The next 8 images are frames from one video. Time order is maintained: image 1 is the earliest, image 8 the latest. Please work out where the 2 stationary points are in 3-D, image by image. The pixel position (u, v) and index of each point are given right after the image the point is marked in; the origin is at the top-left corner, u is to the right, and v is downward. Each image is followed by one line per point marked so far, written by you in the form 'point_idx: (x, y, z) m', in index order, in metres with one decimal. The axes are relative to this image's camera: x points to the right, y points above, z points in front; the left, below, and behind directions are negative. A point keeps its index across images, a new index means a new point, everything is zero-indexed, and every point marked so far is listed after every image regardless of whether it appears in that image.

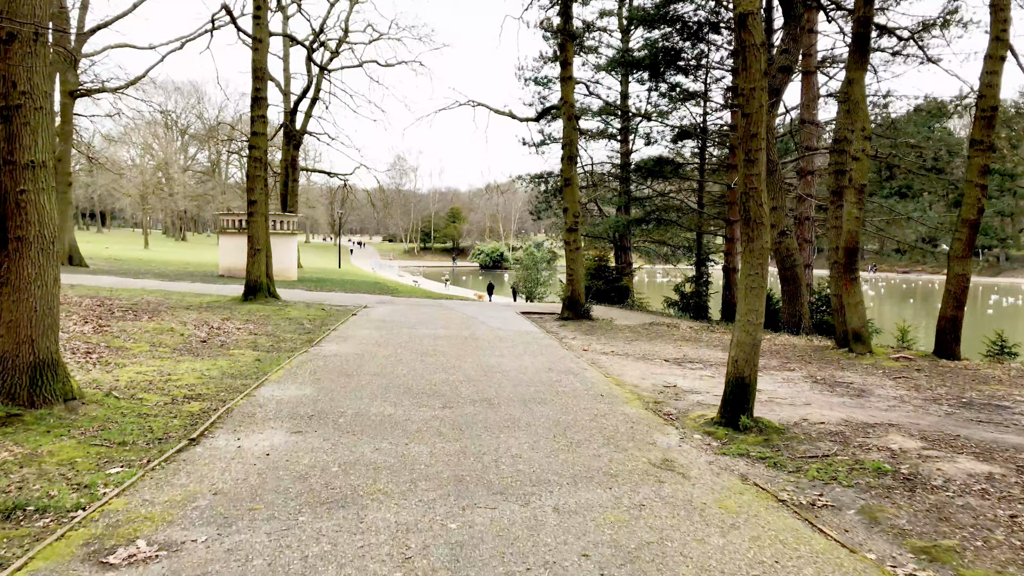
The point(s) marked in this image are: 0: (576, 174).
0: (+1.2, +2.0, +14.0) m
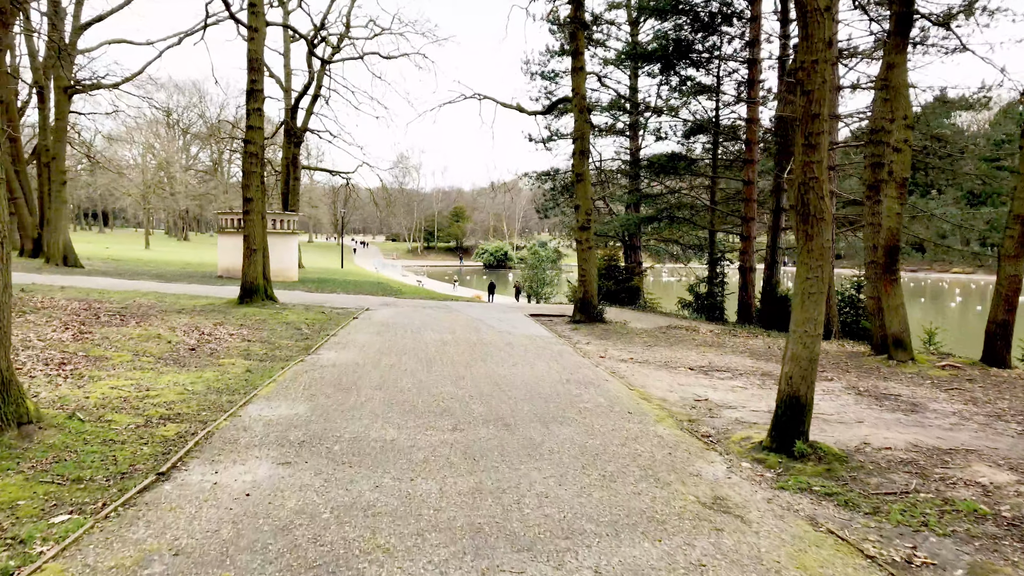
0: (+1.3, +2.0, +13.3) m
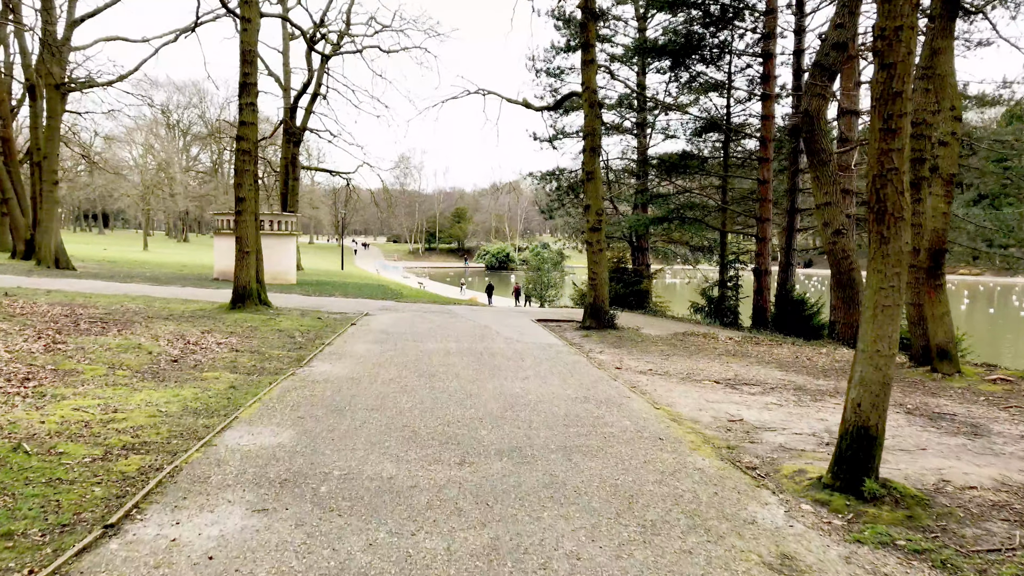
0: (+1.4, +2.0, +12.6) m
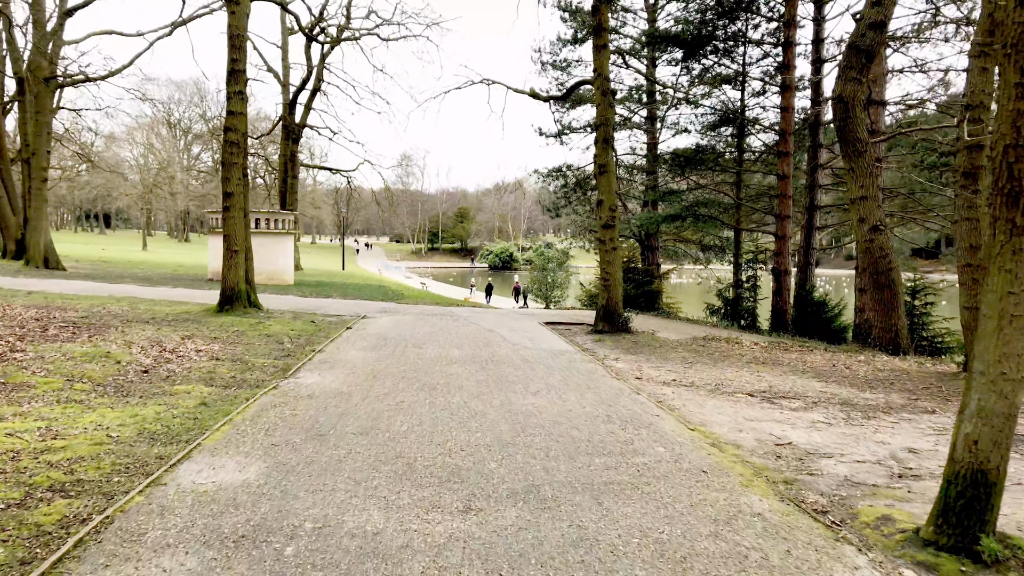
0: (+1.5, +1.9, +11.7) m
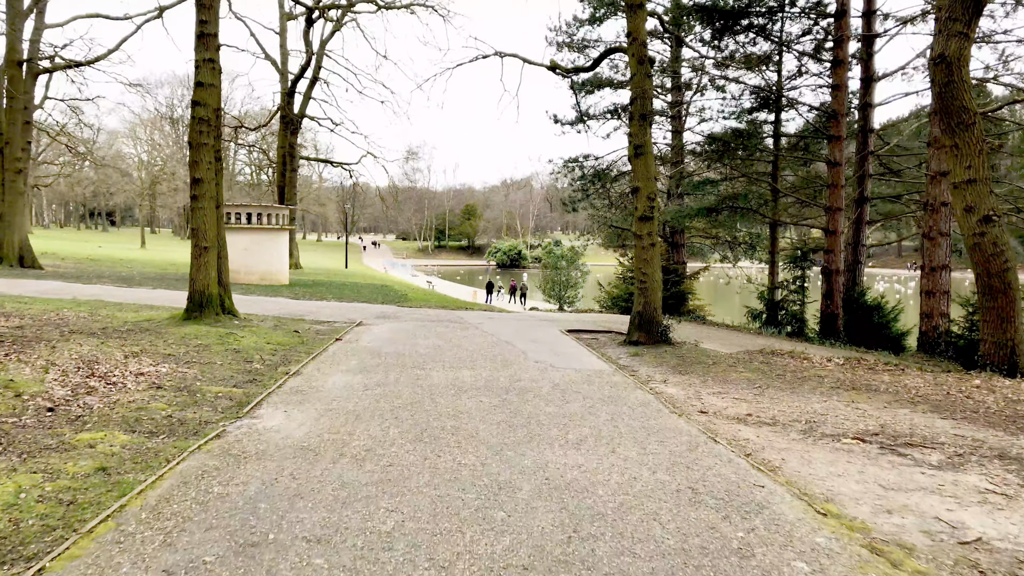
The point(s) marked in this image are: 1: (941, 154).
0: (+1.8, +1.9, +9.9) m
1: (+6.9, +2.2, +12.5) m
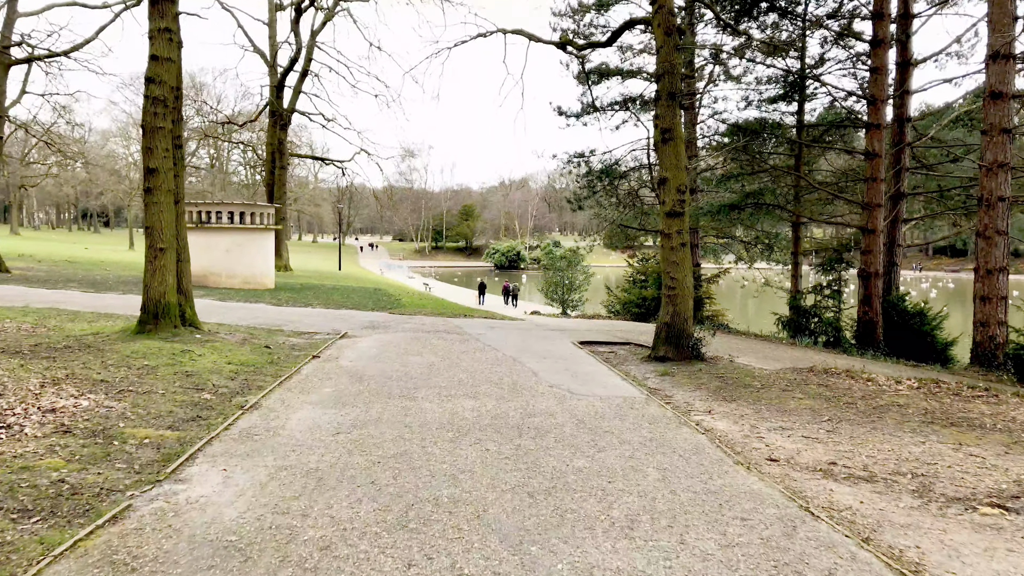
0: (+1.9, +1.8, +8.5) m
1: (+7.0, +2.1, +11.1) m
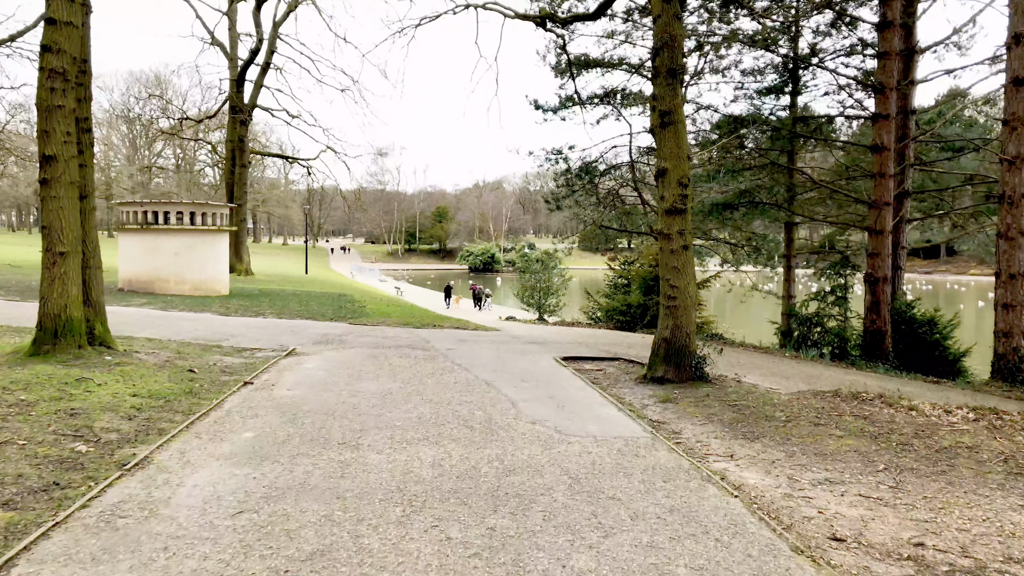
0: (+1.6, +1.7, +7.3) m
1: (+6.6, +2.0, +10.1) m
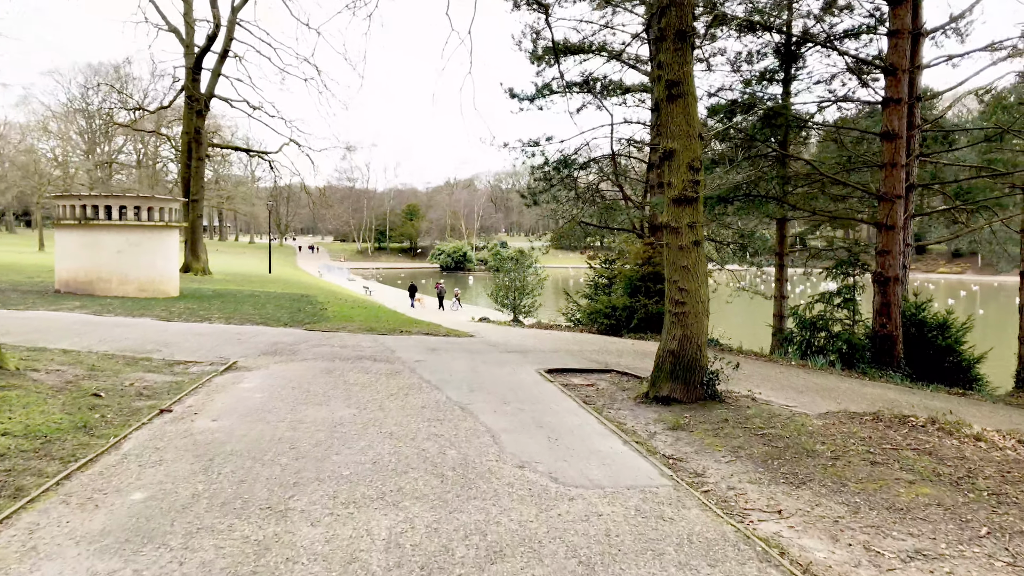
0: (+1.4, +1.7, +6.1) m
1: (+6.4, +2.0, +9.1) m
